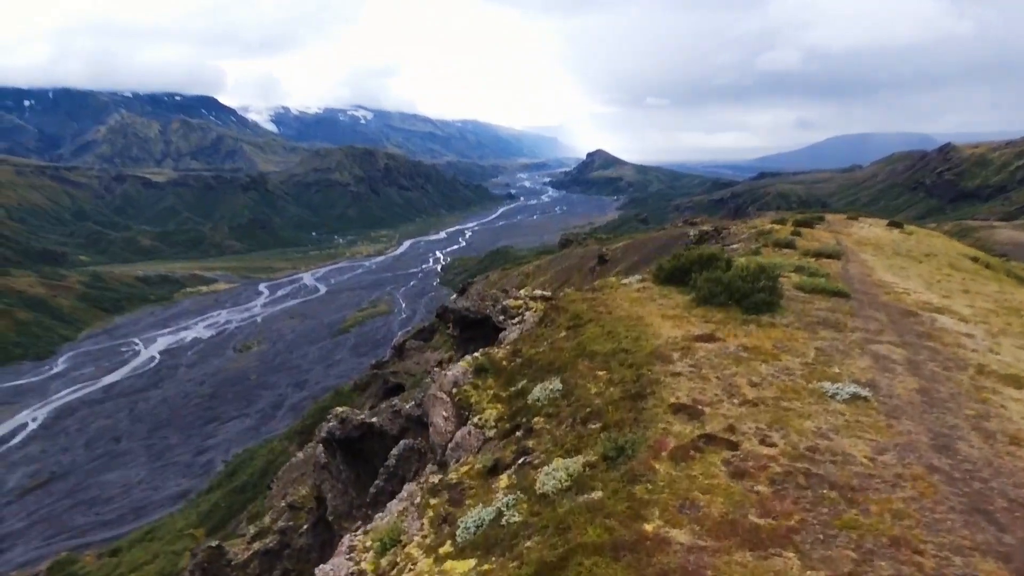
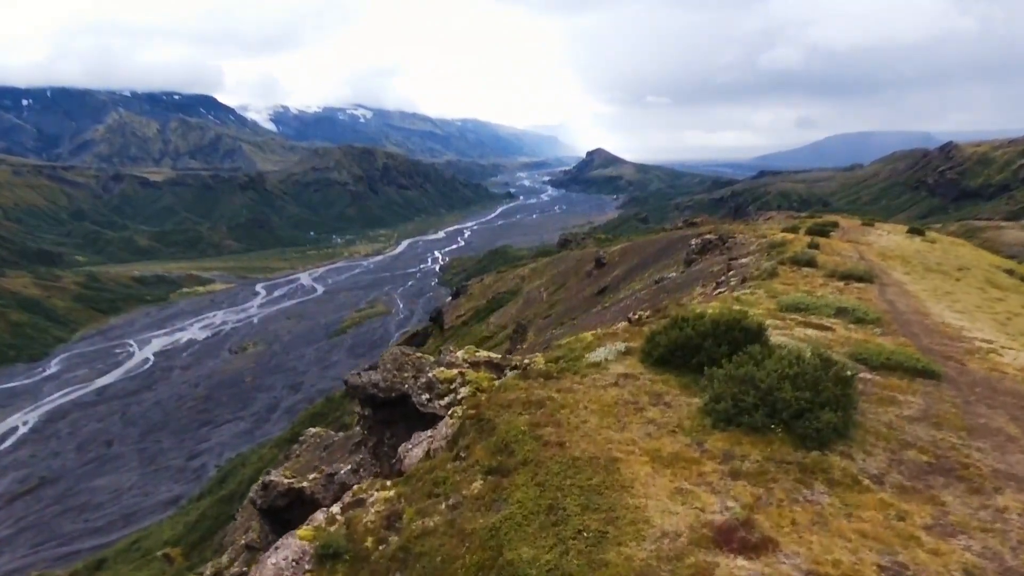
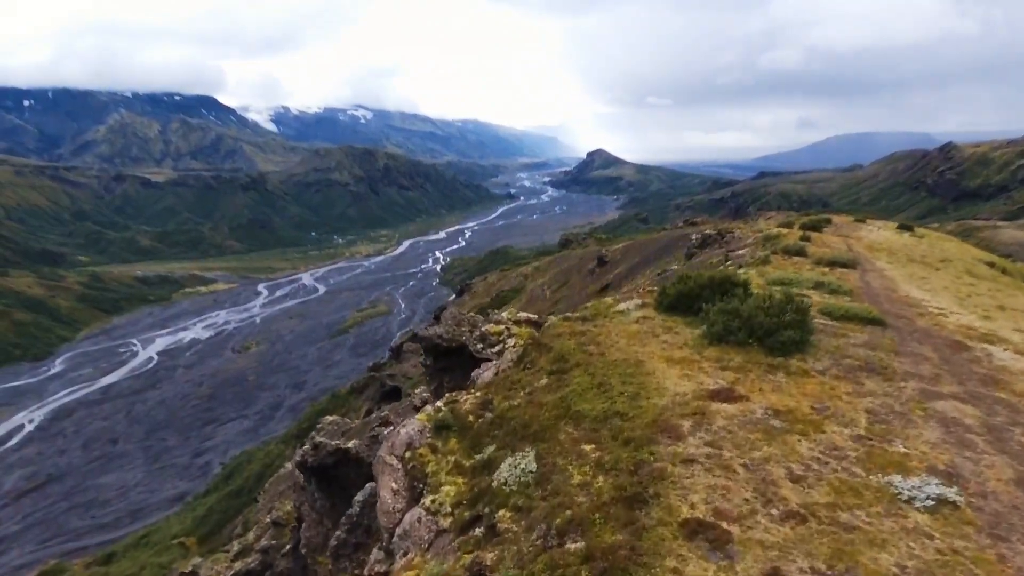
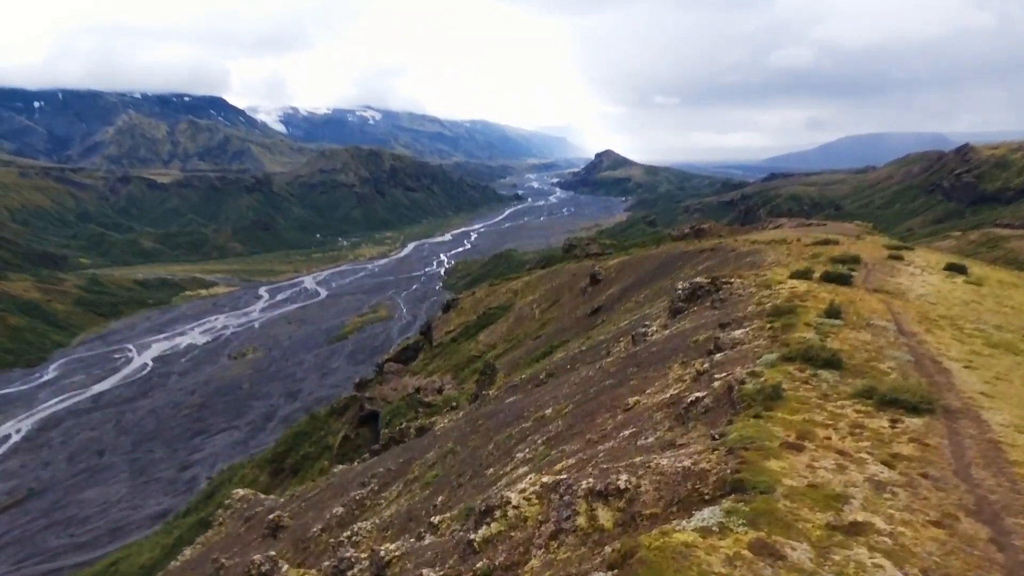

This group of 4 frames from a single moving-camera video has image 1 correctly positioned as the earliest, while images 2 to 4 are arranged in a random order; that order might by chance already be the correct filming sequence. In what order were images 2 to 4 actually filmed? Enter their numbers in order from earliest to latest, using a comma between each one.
3, 2, 4
